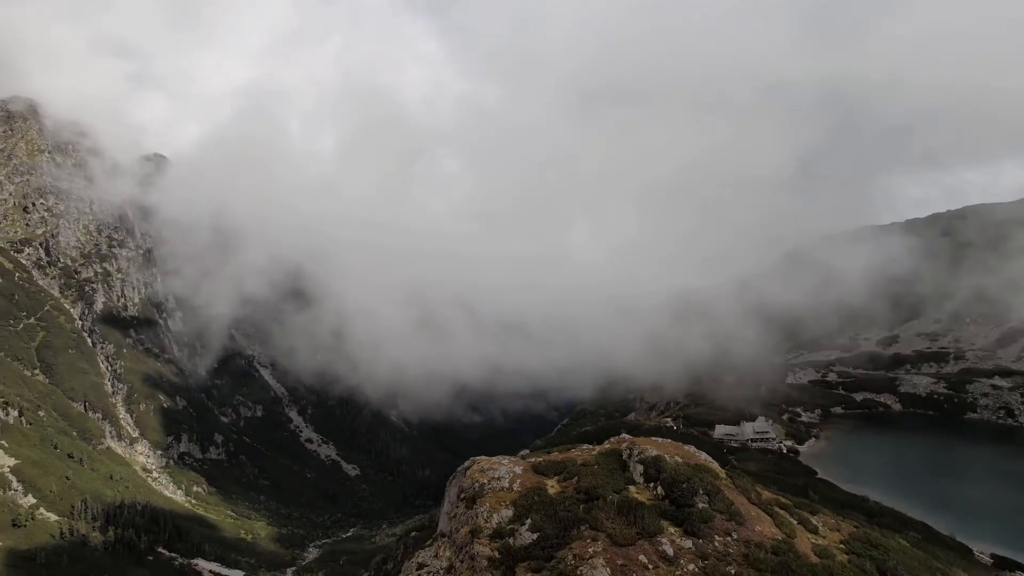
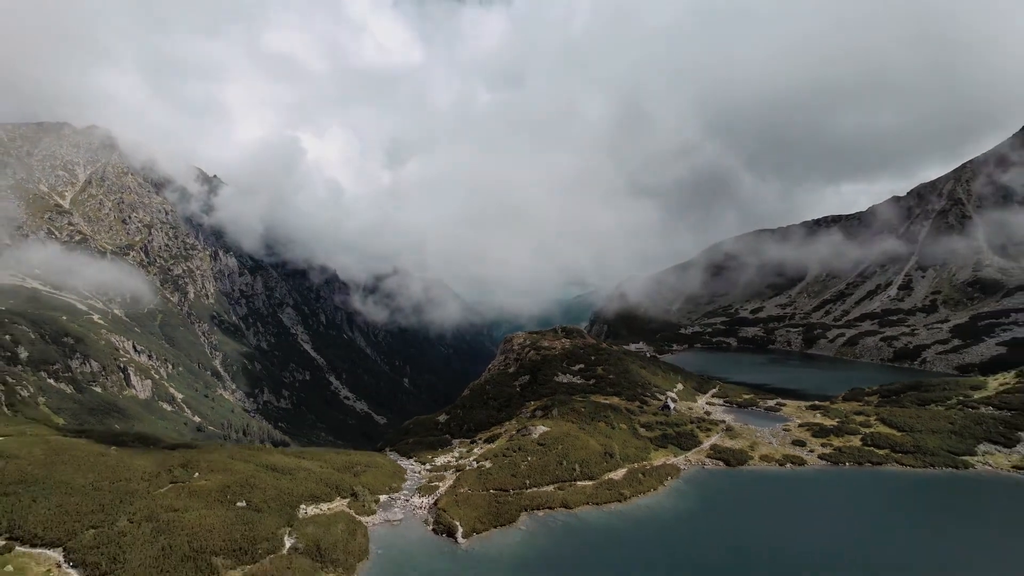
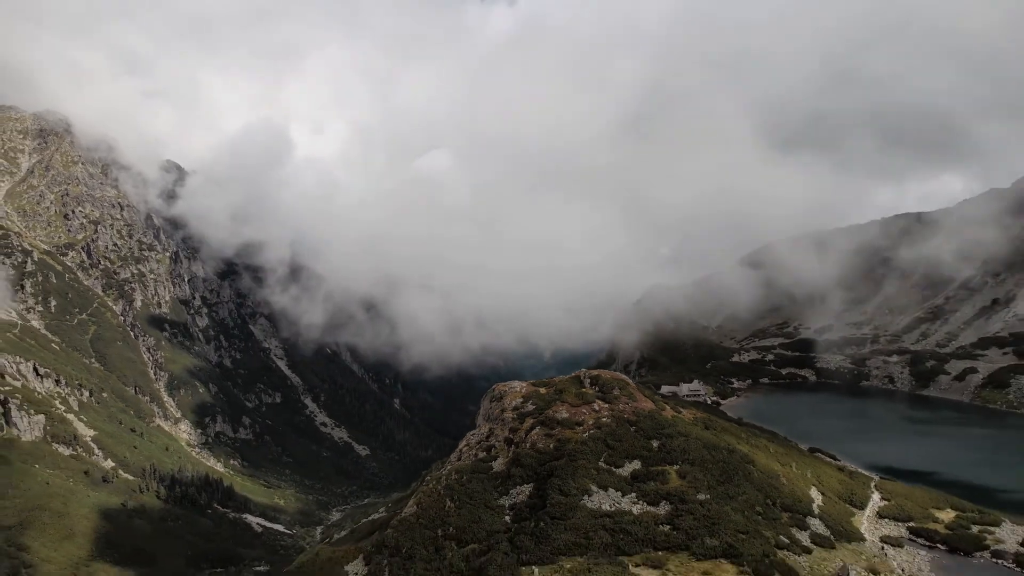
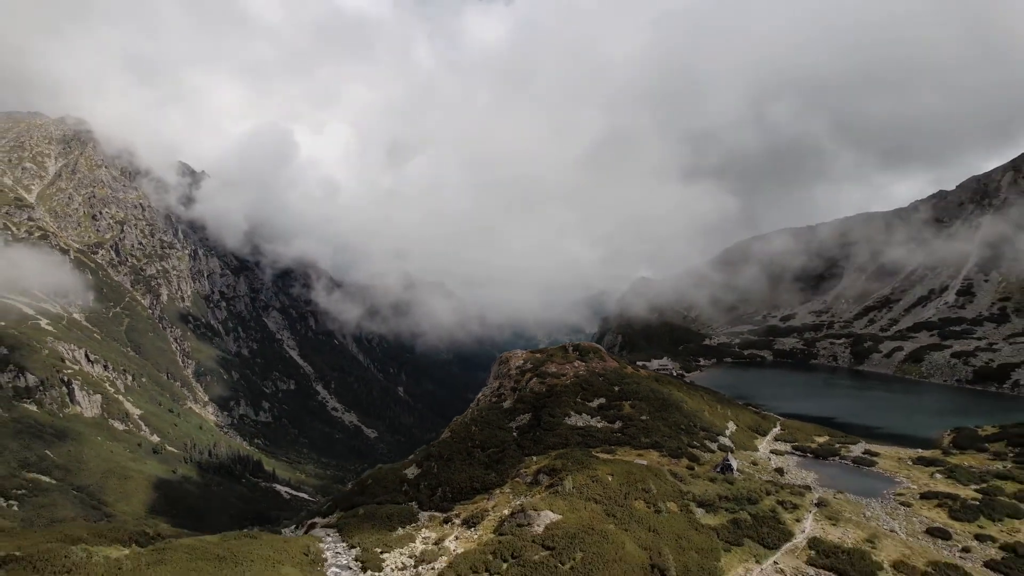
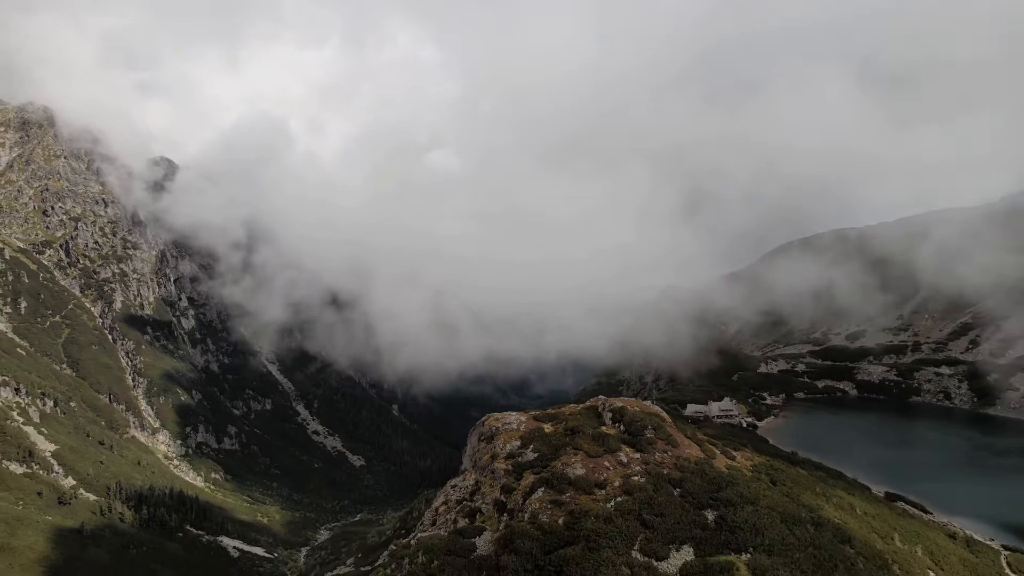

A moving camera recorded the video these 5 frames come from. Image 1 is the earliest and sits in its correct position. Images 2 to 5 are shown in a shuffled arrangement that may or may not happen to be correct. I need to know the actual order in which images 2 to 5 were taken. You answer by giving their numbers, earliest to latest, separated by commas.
5, 3, 4, 2
